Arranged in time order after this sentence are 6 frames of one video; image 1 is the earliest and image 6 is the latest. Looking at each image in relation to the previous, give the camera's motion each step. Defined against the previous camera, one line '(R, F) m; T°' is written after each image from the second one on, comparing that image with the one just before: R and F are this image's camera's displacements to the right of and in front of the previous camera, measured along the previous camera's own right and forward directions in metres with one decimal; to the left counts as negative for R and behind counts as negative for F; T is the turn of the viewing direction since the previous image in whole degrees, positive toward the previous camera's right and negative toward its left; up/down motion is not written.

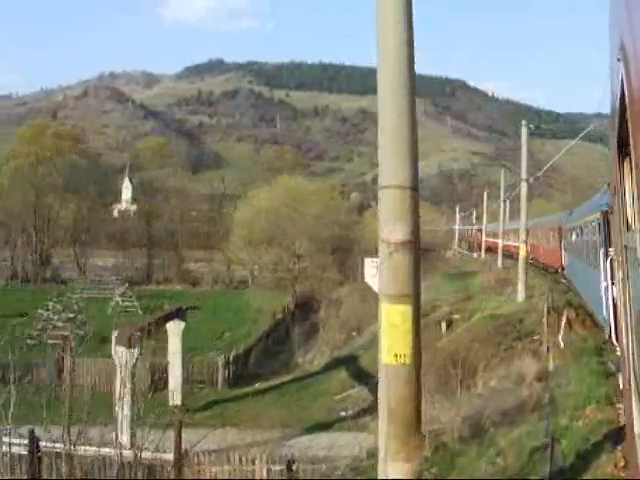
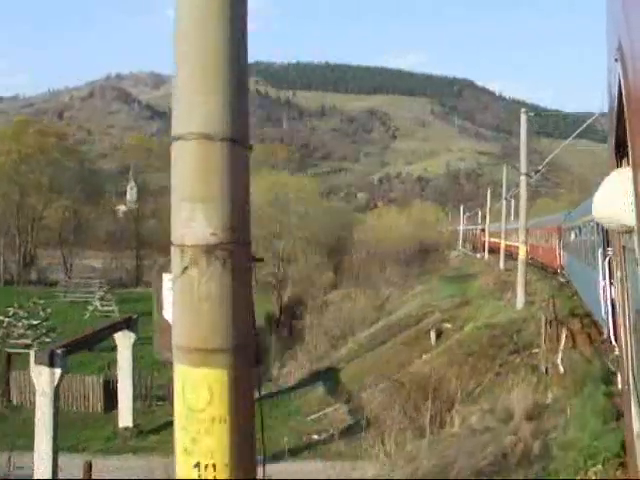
(+0.8, +2.4) m; -1°
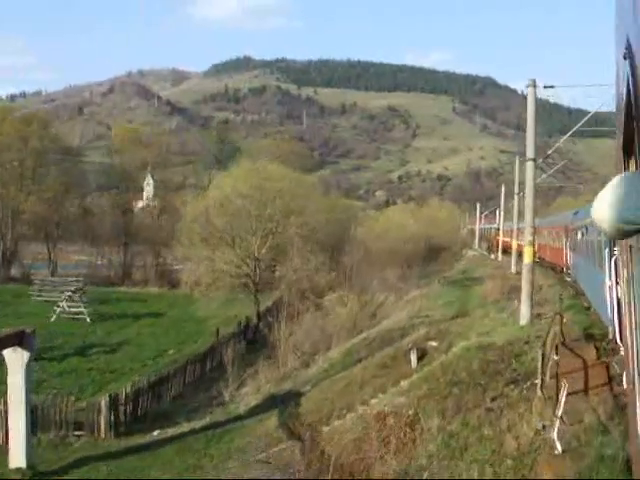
(+1.2, +3.9) m; -1°
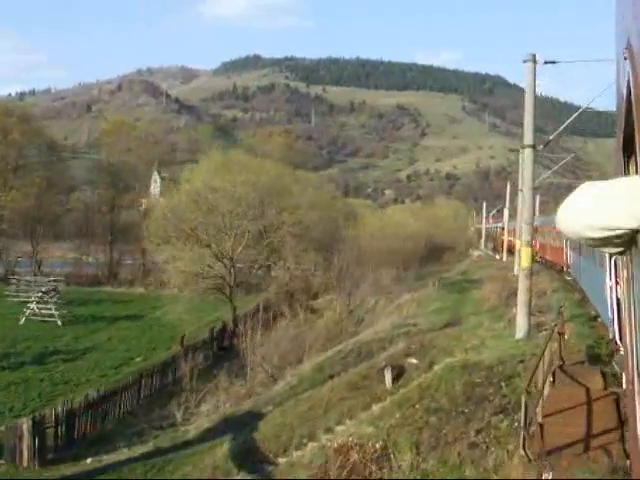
(+0.8, +2.5) m; -1°
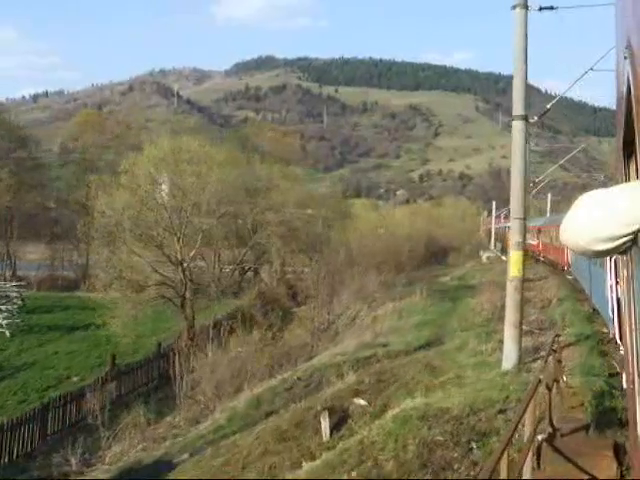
(+1.2, +3.7) m; -1°
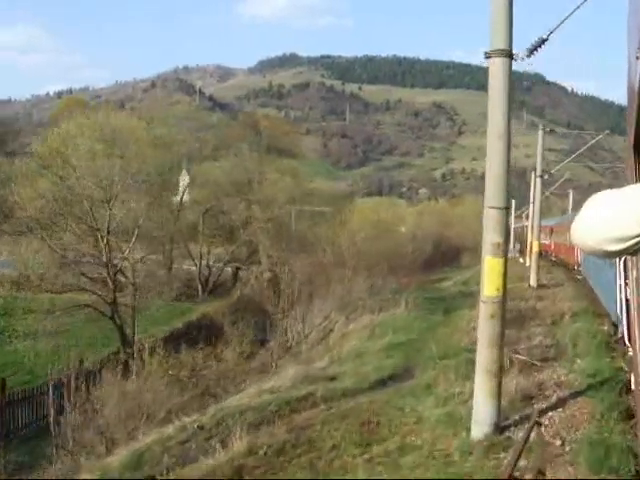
(+1.3, +4.0) m; -2°
